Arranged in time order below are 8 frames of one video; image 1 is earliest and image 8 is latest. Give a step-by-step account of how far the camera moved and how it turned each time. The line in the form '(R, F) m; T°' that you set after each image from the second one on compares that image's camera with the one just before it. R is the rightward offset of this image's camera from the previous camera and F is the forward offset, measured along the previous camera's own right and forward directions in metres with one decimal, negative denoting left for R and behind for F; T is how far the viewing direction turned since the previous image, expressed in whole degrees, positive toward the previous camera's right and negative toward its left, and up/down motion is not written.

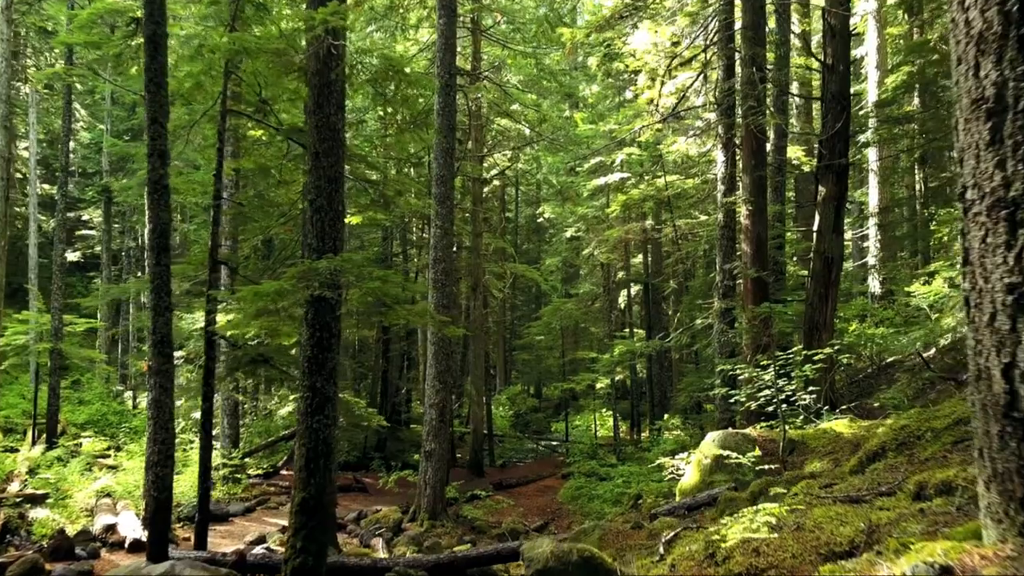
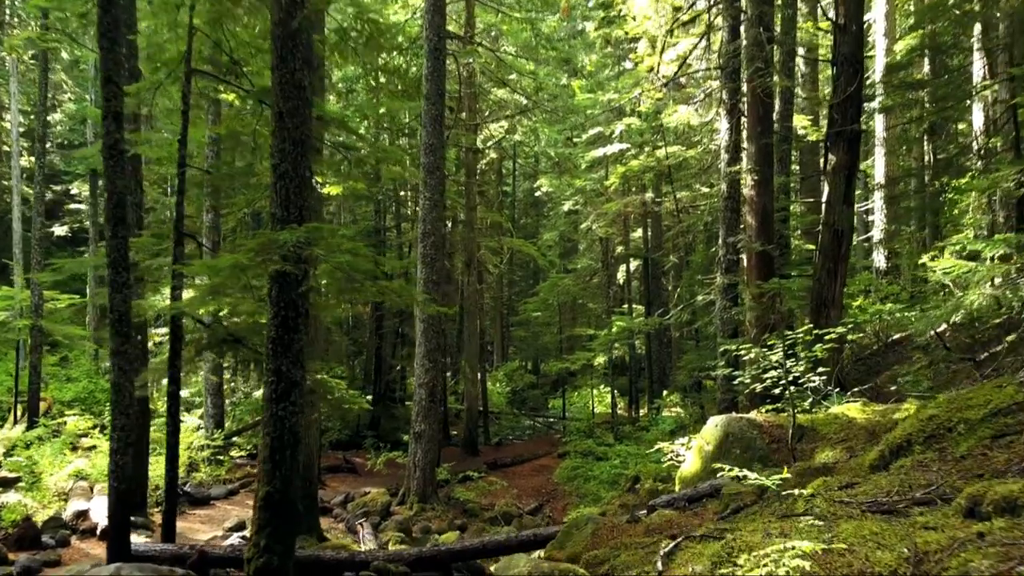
(+0.1, +0.6) m; 0°
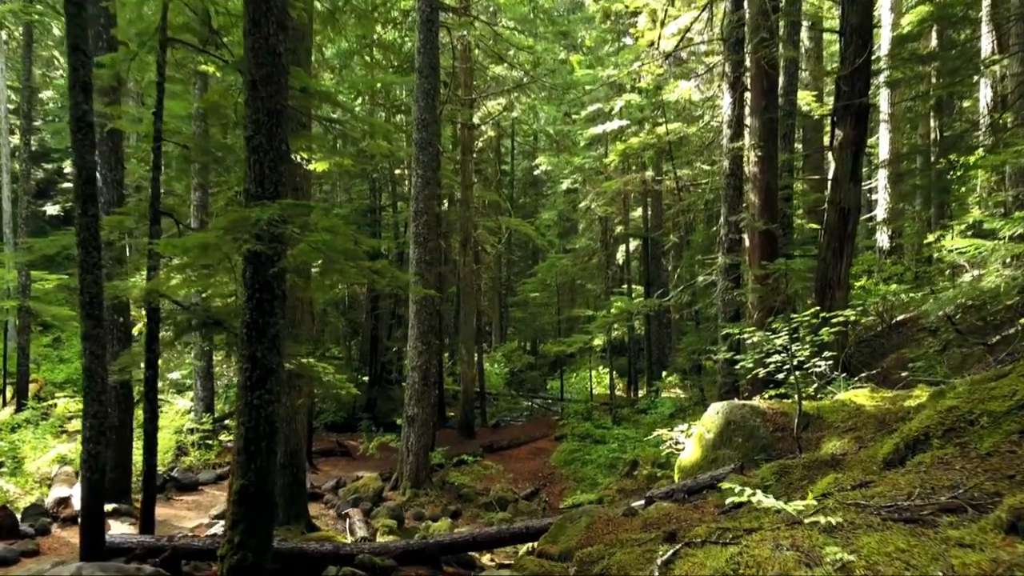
(+0.1, +0.3) m; 0°
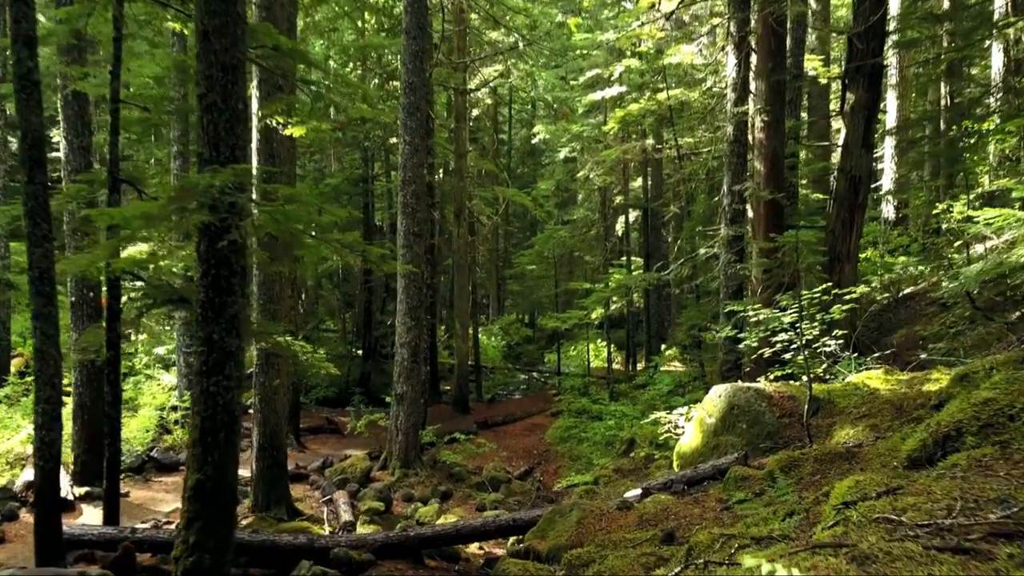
(+0.1, +0.5) m; 0°
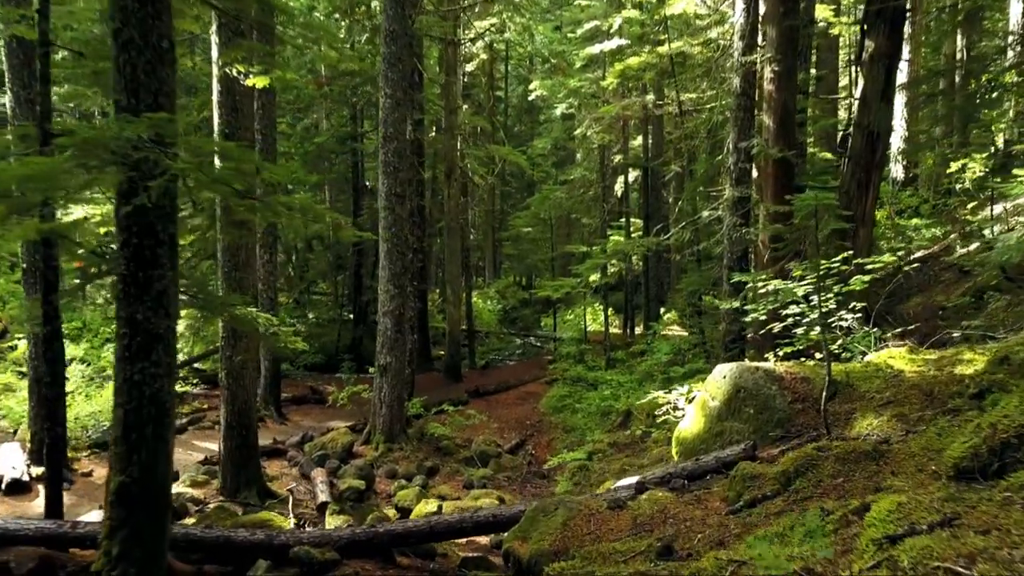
(+0.1, +0.7) m; 0°
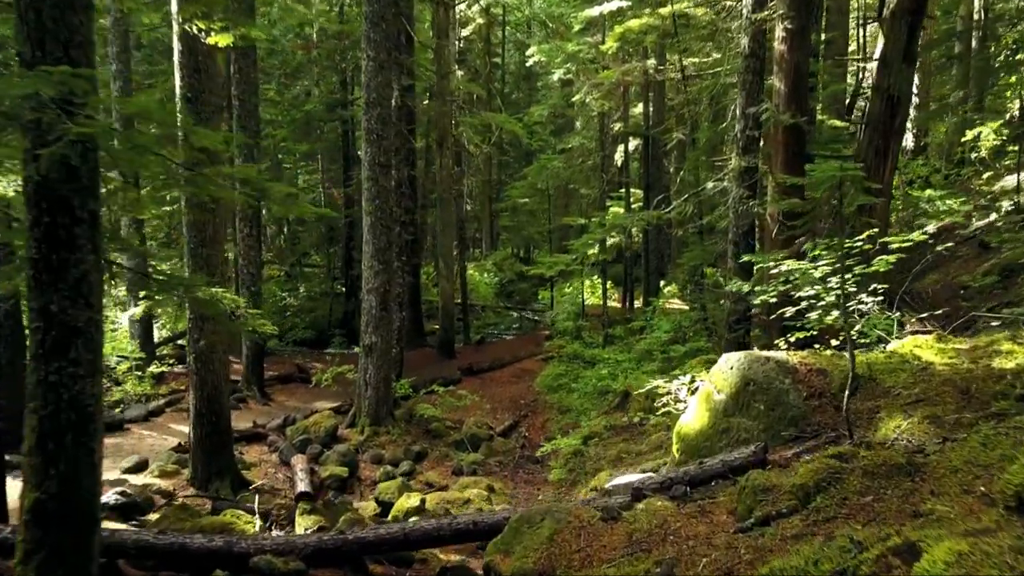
(+0.1, +0.6) m; 0°
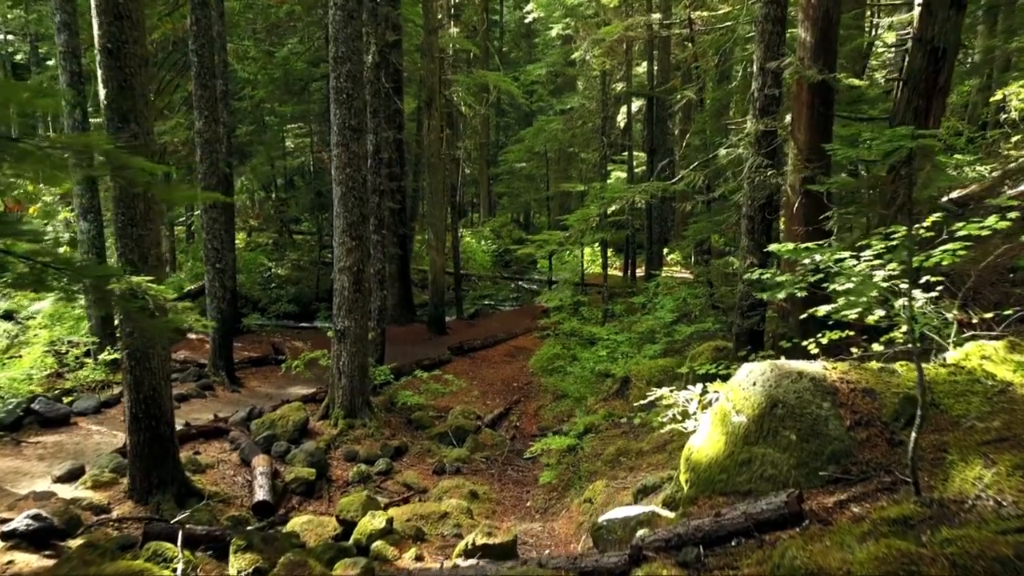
(+0.2, +1.0) m; 0°
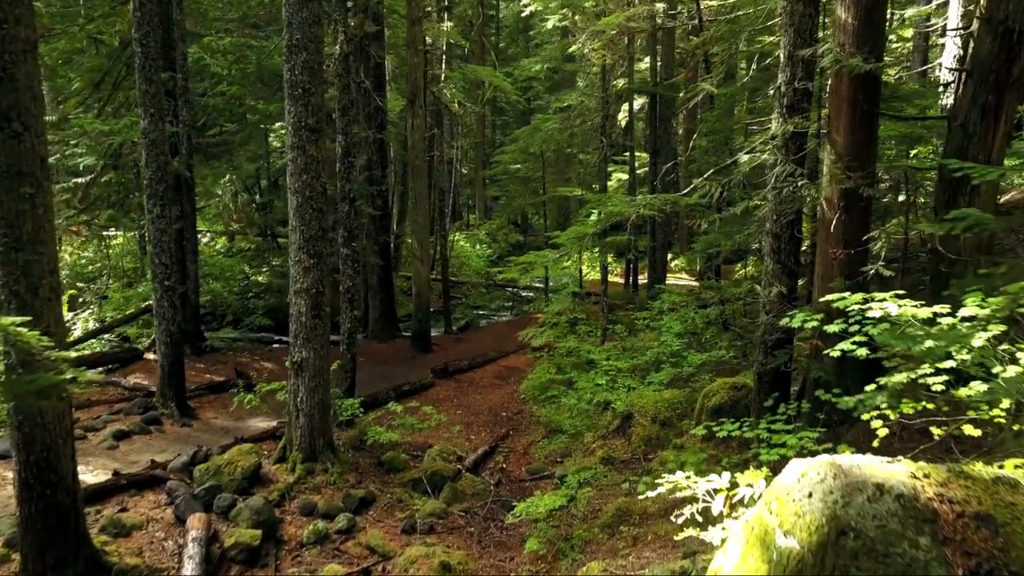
(+0.2, +1.2) m; 0°
